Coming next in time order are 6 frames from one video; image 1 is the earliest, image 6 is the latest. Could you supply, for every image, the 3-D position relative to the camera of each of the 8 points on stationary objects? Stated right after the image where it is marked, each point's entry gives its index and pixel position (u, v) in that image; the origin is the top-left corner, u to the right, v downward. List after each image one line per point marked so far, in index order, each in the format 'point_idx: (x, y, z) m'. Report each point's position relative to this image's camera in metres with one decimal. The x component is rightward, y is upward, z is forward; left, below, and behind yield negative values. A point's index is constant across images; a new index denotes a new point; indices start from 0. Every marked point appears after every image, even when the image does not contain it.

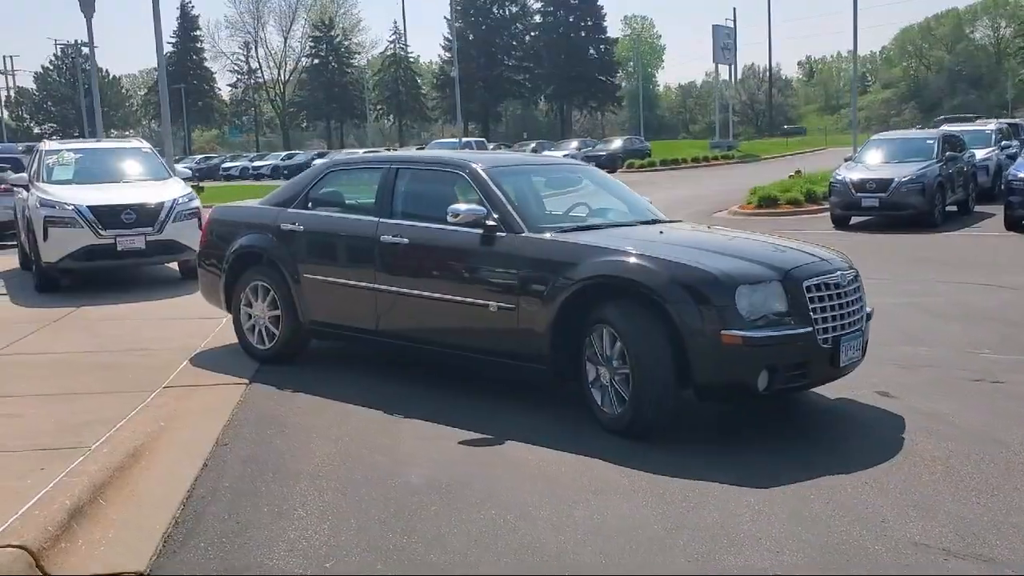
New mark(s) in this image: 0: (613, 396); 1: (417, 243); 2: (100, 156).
0: (+0.6, -0.7, +6.1) m
1: (-0.7, +0.3, +7.2) m
2: (-5.7, +1.8, +13.9) m
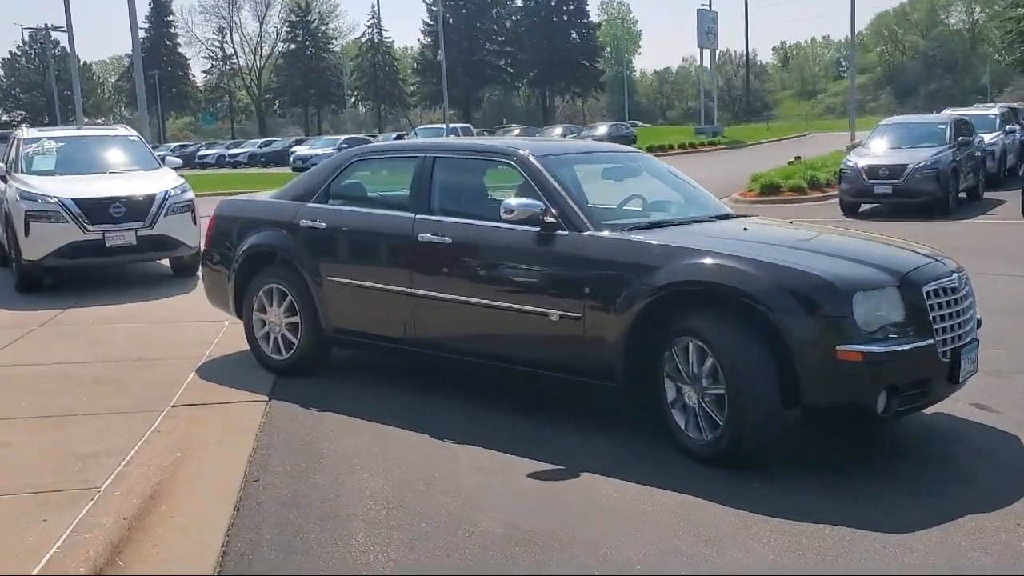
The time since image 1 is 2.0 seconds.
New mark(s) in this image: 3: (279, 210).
0: (+1.0, -0.7, +5.3) m
1: (-0.3, +0.3, +6.4) m
2: (-5.5, +1.8, +13.0) m
3: (-1.7, +0.6, +7.6) m
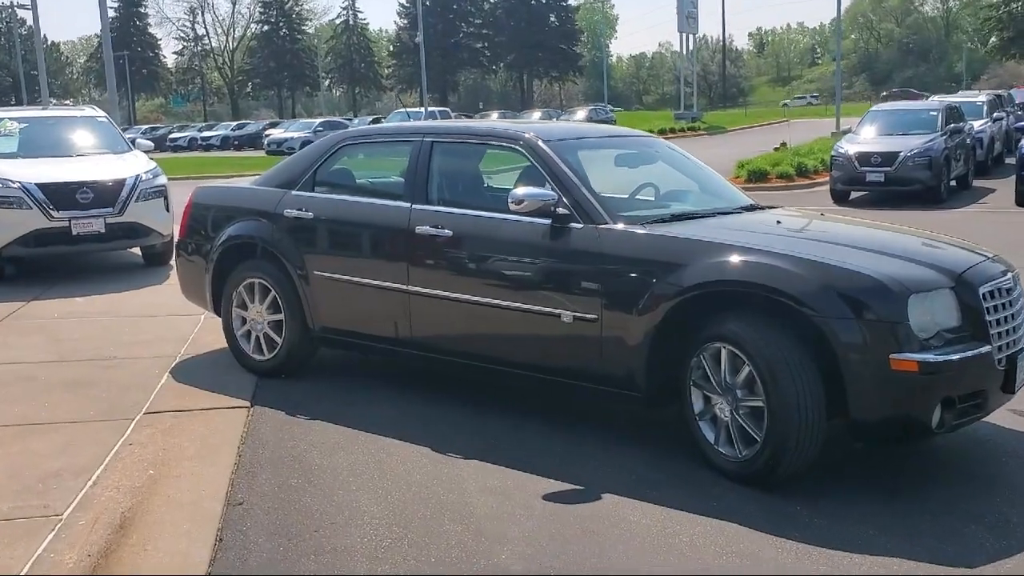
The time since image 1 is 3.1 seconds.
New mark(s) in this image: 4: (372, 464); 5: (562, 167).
0: (+1.1, -0.7, +4.8) m
1: (-0.3, +0.3, +5.8) m
2: (-5.6, +2.0, +12.3) m
3: (-1.7, +0.6, +7.0) m
4: (-0.7, -0.9, +5.1) m
5: (+0.3, +0.7, +5.7) m
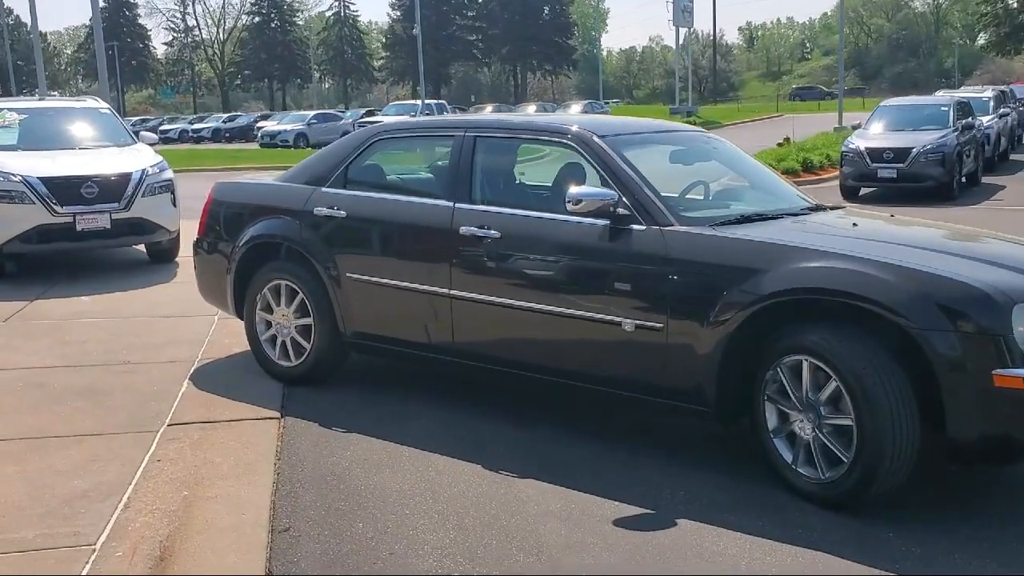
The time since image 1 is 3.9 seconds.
0: (+1.3, -0.7, +4.5) m
1: (0.0, +0.3, +5.5) m
2: (-5.4, +2.0, +11.8) m
3: (-1.5, +0.6, +6.6) m
4: (-0.4, -0.9, +4.7) m
5: (+0.6, +0.6, +5.3) m
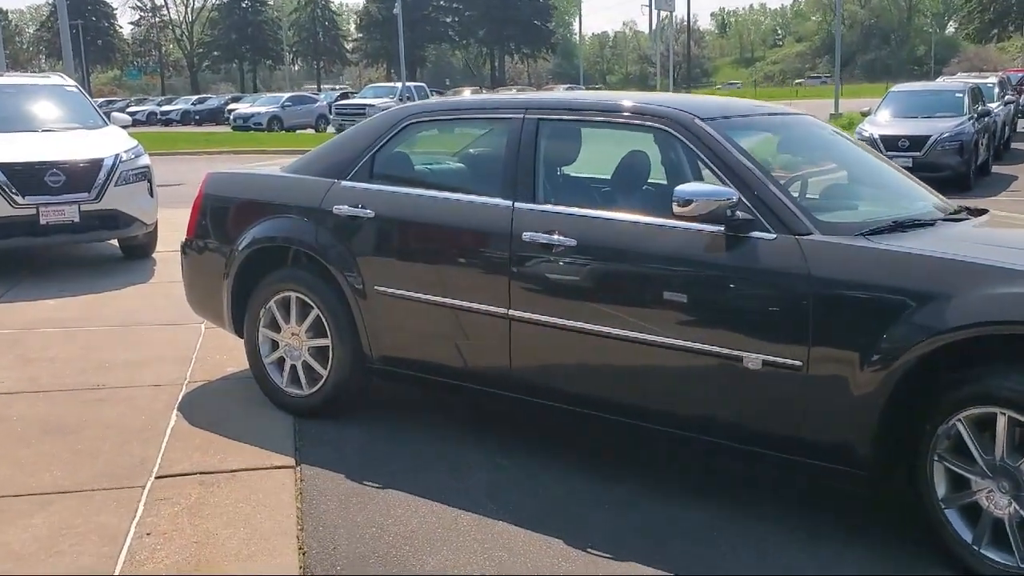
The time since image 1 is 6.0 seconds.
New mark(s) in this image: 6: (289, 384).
0: (+1.7, -0.8, +3.5) m
1: (+0.3, +0.2, +4.4) m
2: (-5.2, +2.0, +10.6) m
3: (-1.1, +0.5, +5.5) m
4: (-0.1, -1.0, +3.6) m
5: (+0.9, +0.5, +4.3) m
6: (-1.2, -0.5, +5.5) m
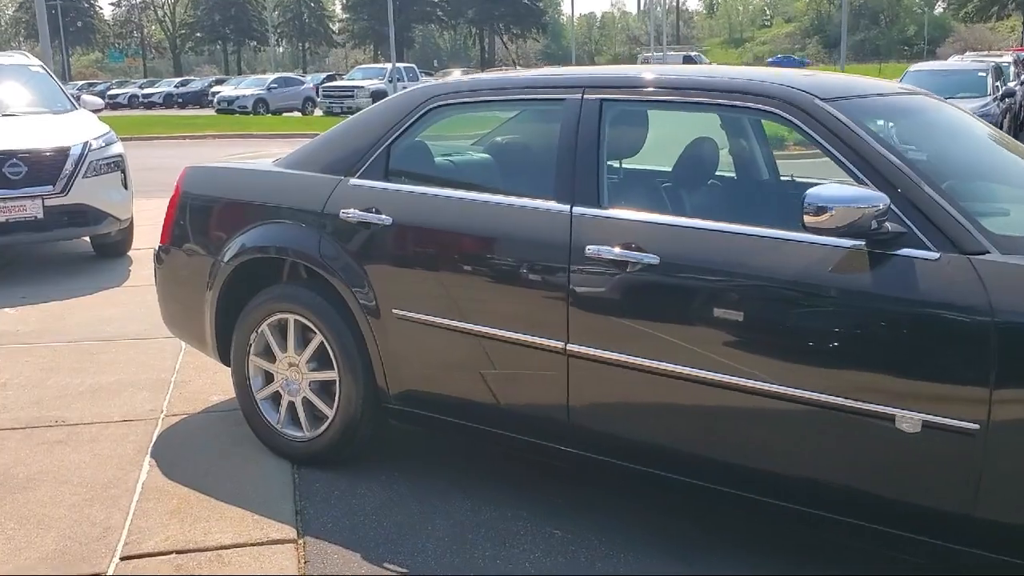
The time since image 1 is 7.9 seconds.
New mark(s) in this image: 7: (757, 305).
0: (+1.9, -1.0, +2.5) m
1: (+0.5, +0.1, +3.4) m
2: (-5.1, +2.0, +9.5) m
3: (-0.9, +0.4, +4.5) m
4: (+0.2, -1.1, +2.7) m
5: (+1.1, +0.5, +3.3) m
6: (-1.0, -0.6, +4.5) m
7: (+0.8, -0.1, +3.3) m
